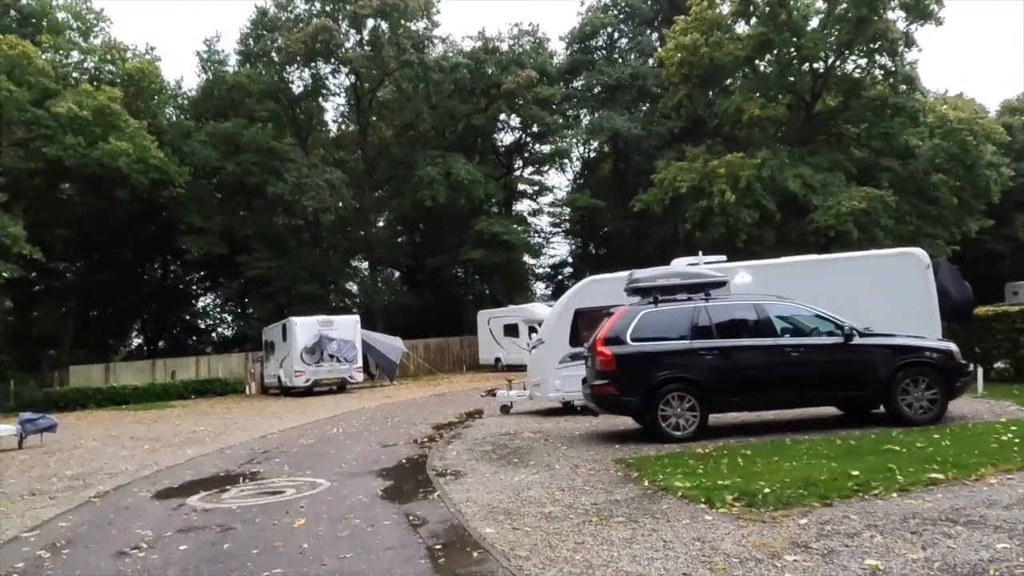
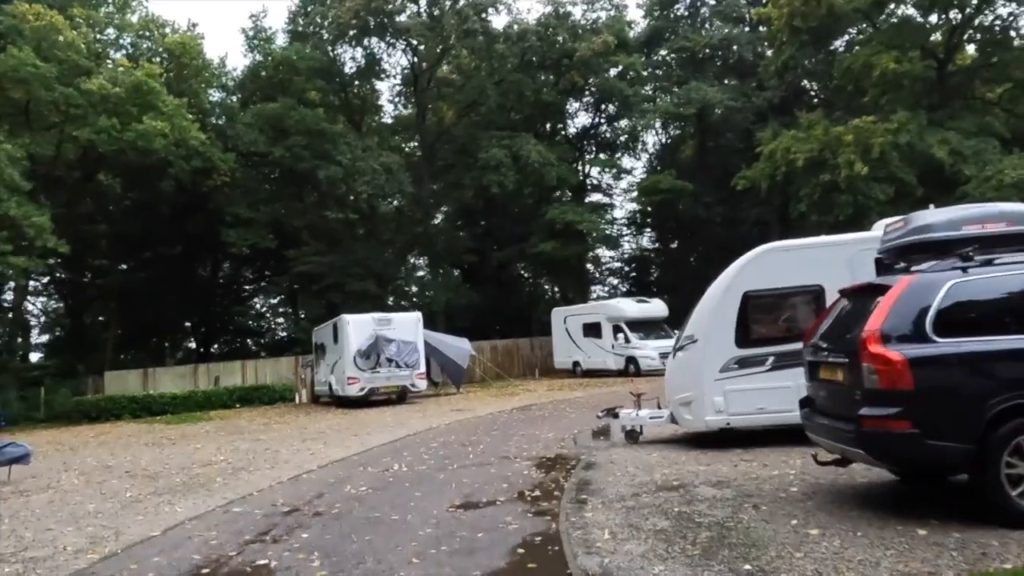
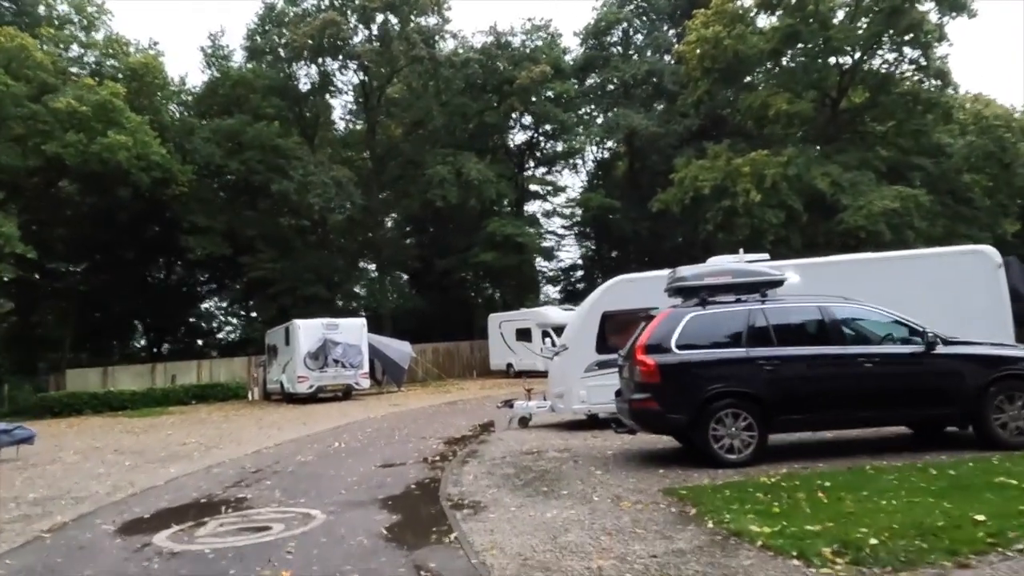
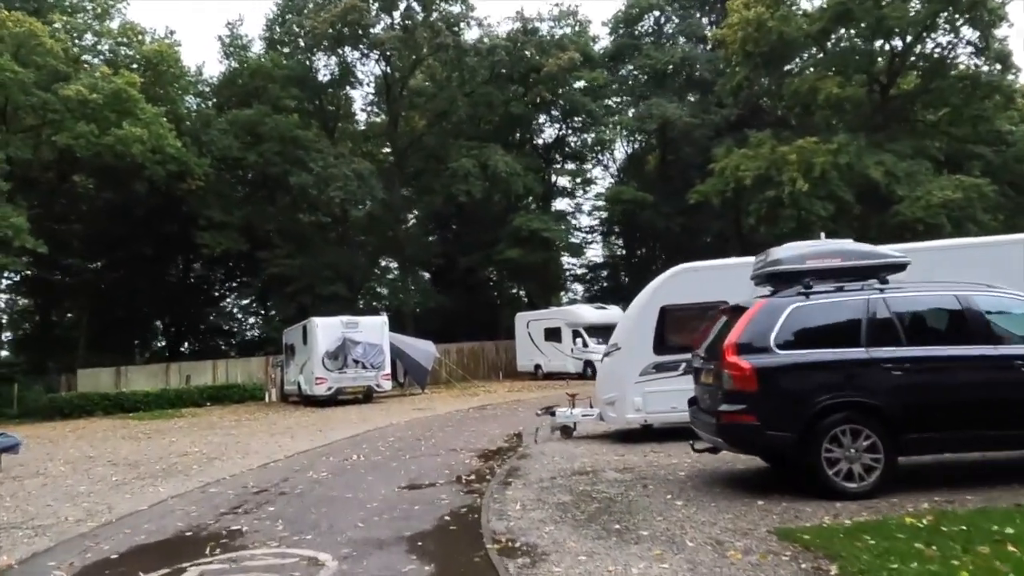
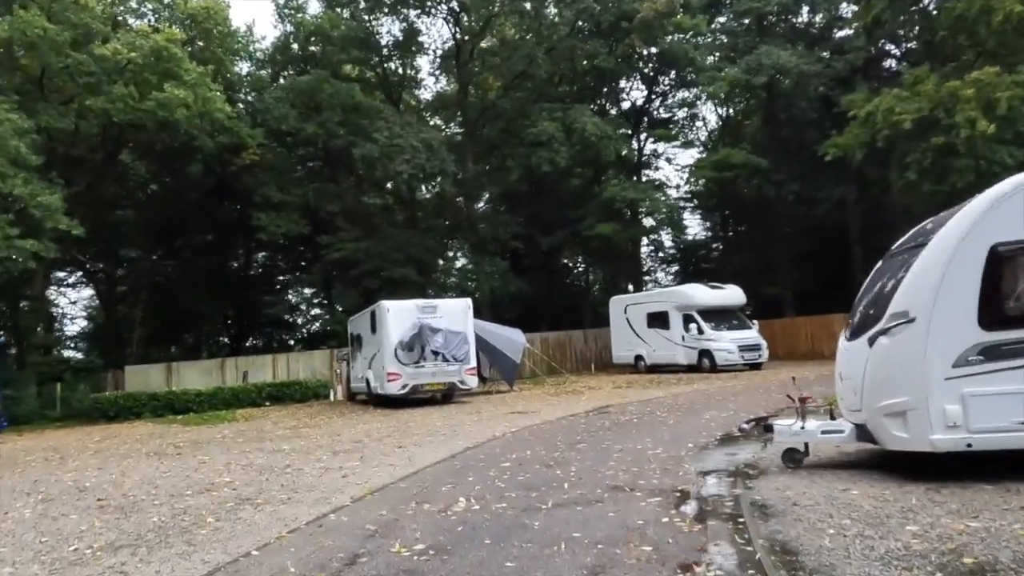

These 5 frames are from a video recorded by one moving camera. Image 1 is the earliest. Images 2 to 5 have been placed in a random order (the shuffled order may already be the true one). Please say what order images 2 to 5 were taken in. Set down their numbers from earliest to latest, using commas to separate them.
3, 4, 2, 5
